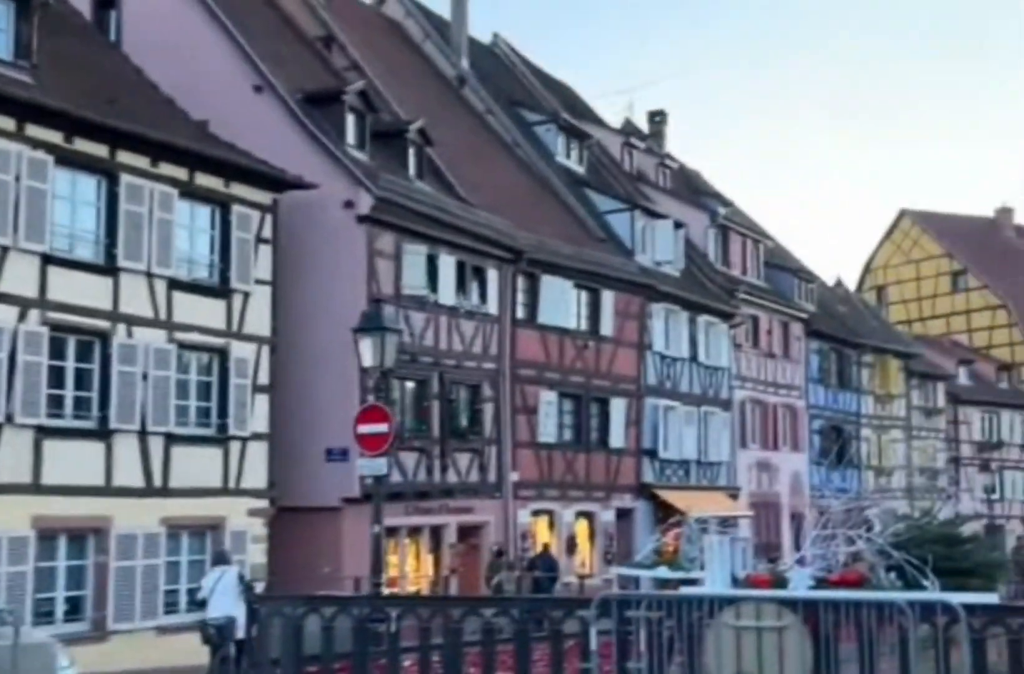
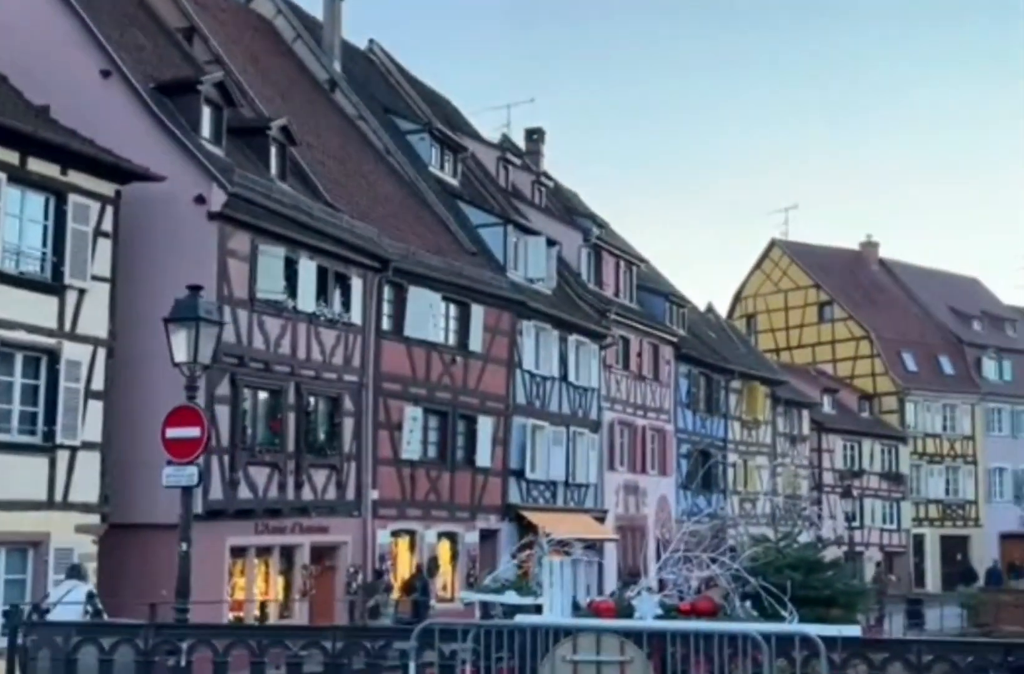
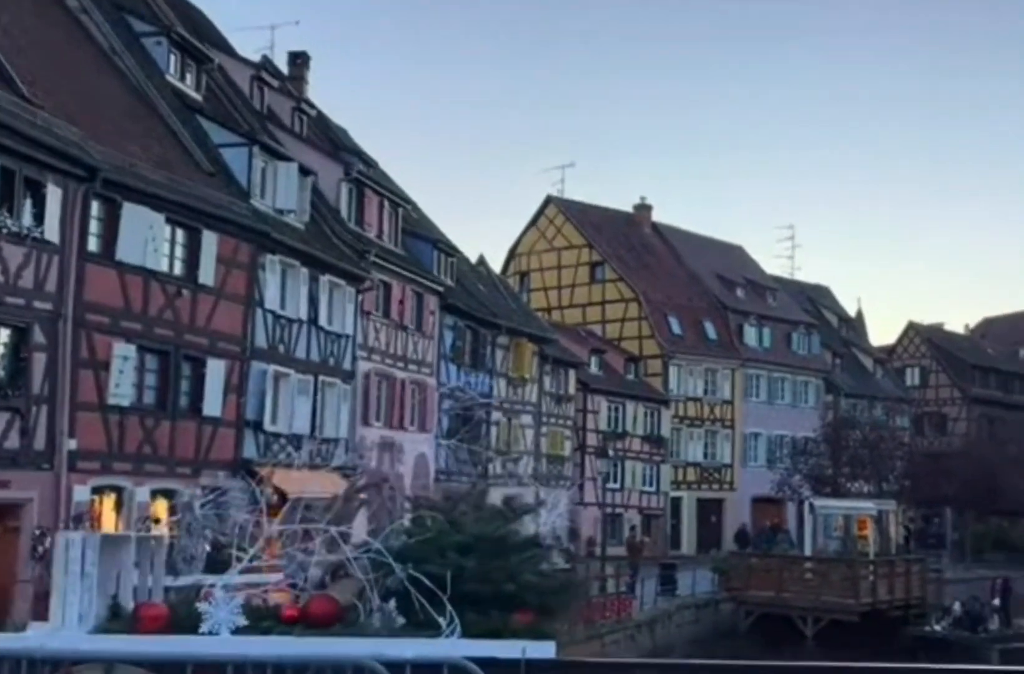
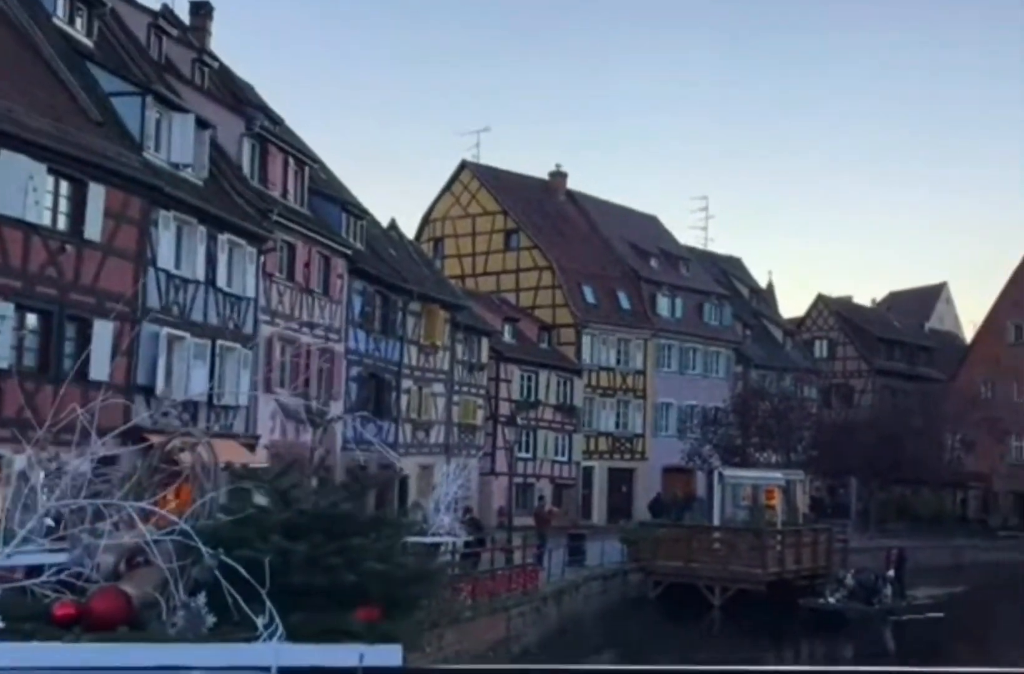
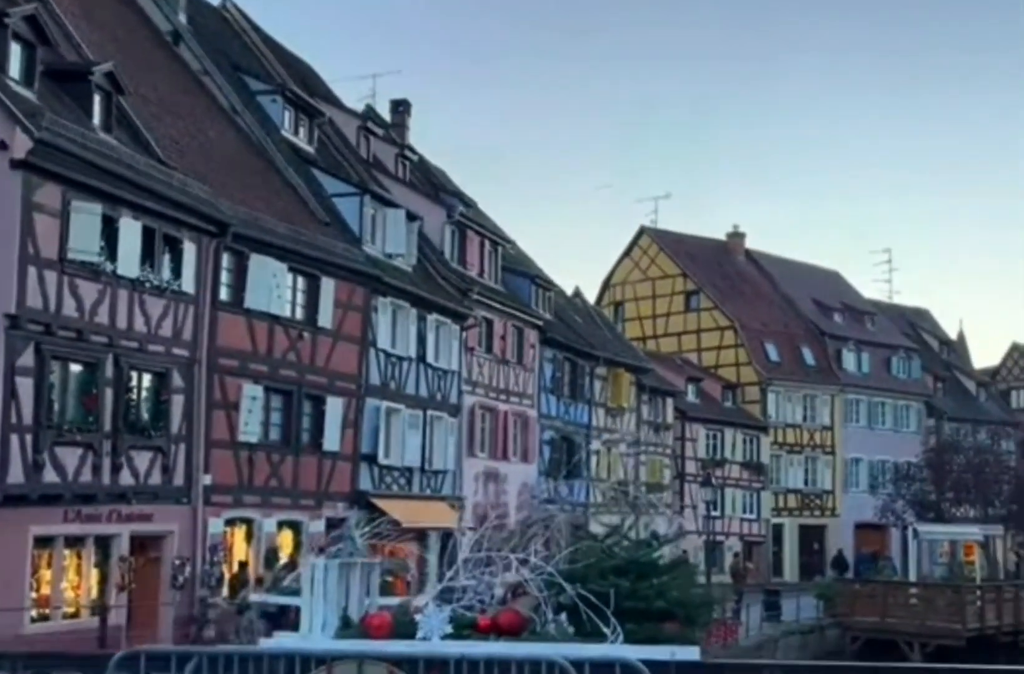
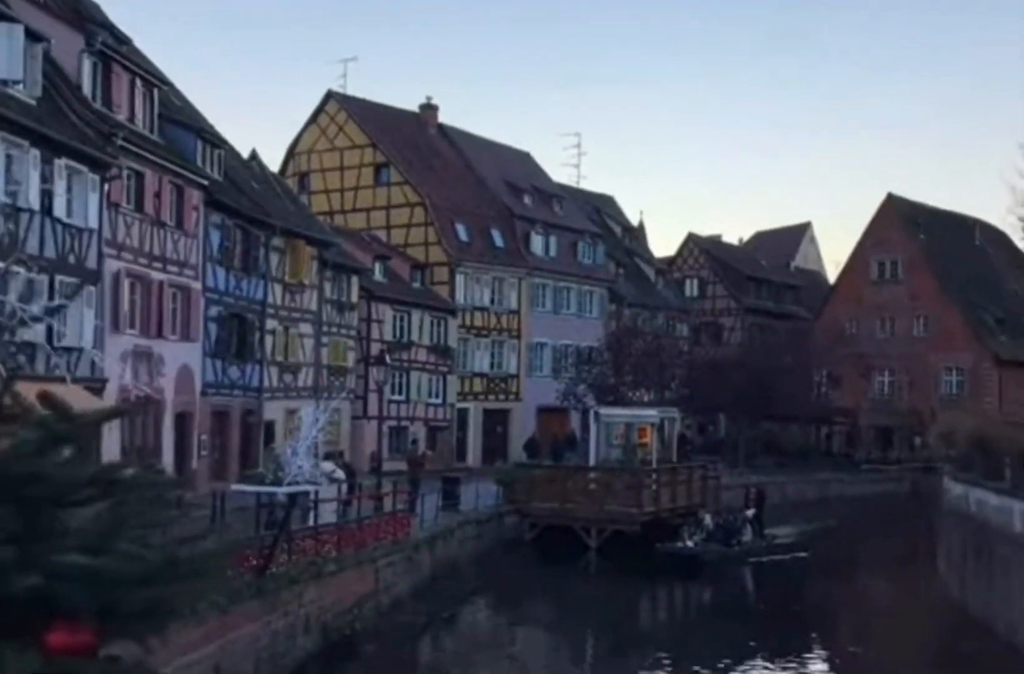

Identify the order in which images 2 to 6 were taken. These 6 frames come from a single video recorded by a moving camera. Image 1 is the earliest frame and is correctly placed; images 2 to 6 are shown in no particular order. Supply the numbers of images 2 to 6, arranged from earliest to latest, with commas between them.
2, 5, 3, 4, 6
